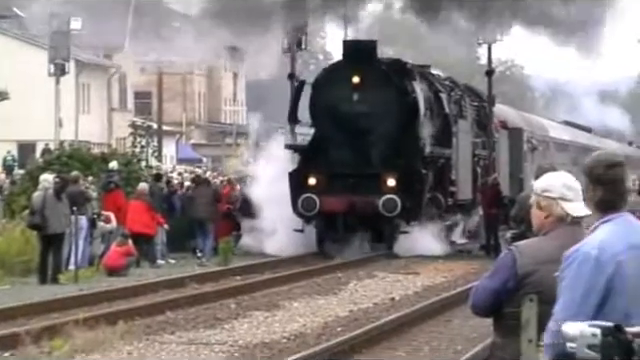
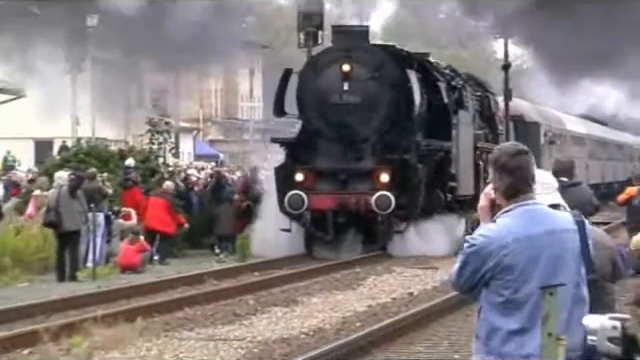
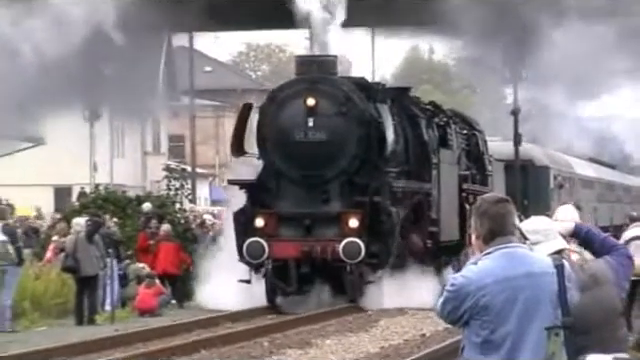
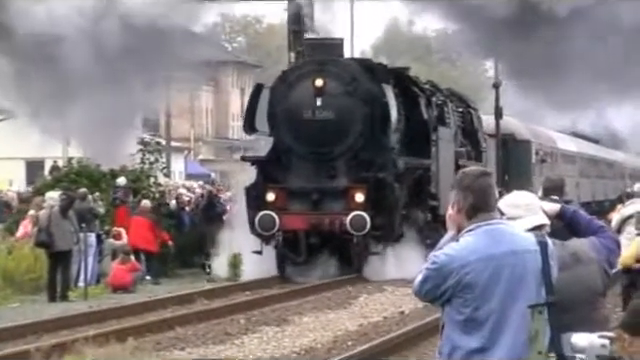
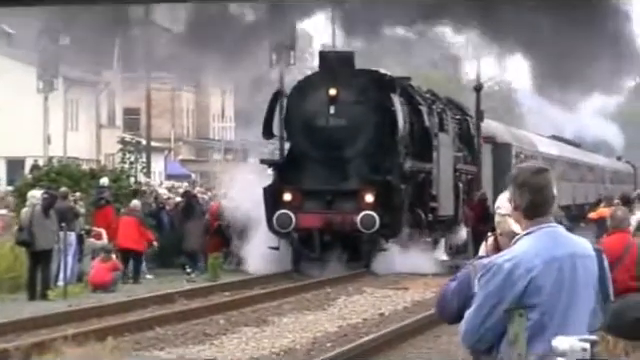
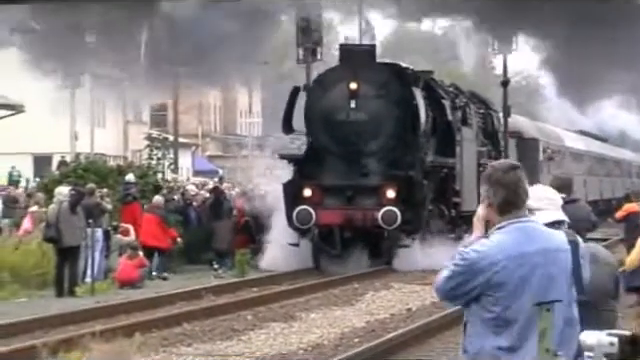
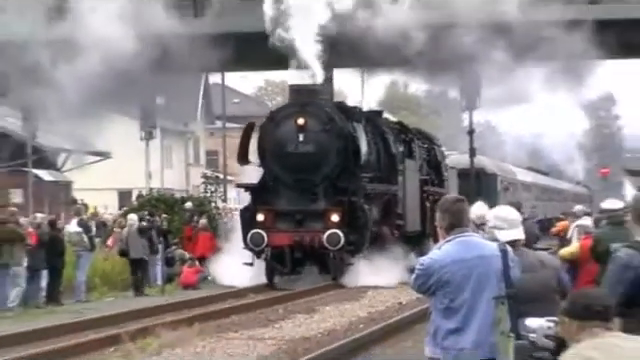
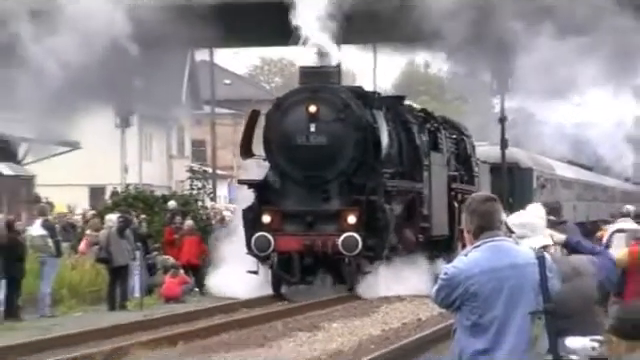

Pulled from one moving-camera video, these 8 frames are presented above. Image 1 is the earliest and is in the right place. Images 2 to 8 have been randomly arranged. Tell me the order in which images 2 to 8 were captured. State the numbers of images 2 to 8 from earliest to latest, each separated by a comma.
5, 6, 2, 4, 3, 8, 7
